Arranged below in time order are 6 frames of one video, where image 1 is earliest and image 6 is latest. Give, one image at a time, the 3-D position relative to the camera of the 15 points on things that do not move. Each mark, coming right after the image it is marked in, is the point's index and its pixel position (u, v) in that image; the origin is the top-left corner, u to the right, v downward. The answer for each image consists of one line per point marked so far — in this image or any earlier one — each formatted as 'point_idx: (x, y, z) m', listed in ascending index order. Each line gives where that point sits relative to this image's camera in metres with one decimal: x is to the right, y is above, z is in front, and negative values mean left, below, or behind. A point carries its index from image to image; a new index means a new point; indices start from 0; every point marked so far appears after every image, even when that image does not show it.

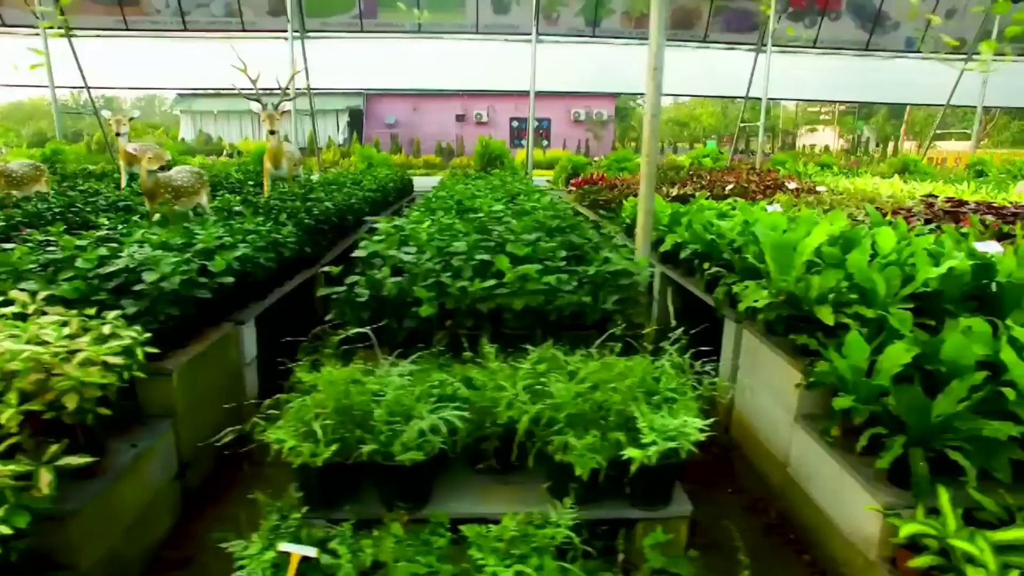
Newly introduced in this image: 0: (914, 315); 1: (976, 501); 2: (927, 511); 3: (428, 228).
0: (+1.1, -0.1, +2.6) m
1: (+1.0, -0.5, +2.0) m
2: (+0.9, -0.5, +2.0) m
3: (-0.3, +0.2, +3.4) m
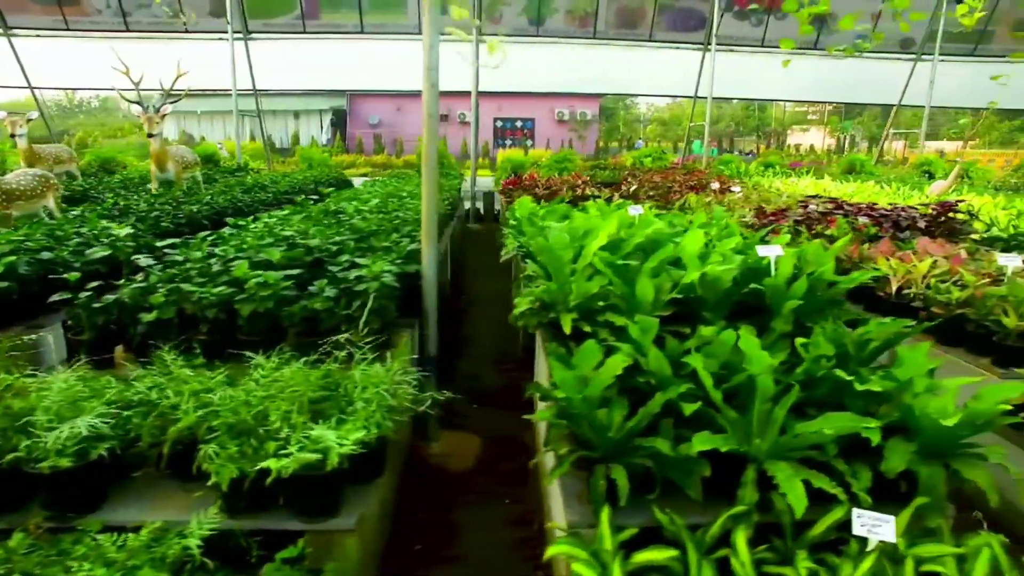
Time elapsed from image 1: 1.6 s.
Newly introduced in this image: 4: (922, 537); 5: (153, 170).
0: (+0.4, -0.1, +2.6) m
1: (+0.3, -0.5, +2.0) m
2: (+0.2, -0.5, +1.9) m
3: (-1.0, +0.2, +3.3) m
4: (+0.8, -0.5, +1.9) m
5: (-1.9, +0.6, +5.2) m
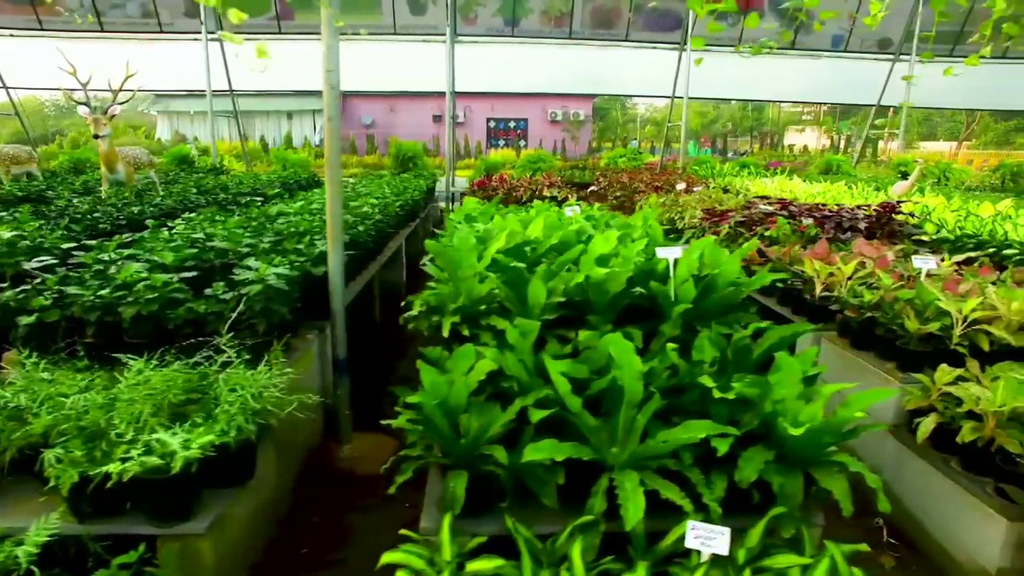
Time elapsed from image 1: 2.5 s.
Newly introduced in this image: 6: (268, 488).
0: (+0.1, -0.1, +2.5) m
1: (0.0, -0.5, +1.9) m
2: (-0.1, -0.5, +1.9) m
3: (-1.3, +0.2, +3.3) m
4: (+0.5, -0.5, +1.8) m
5: (-2.2, +0.6, +5.2) m
6: (-0.6, -0.5, +2.5) m
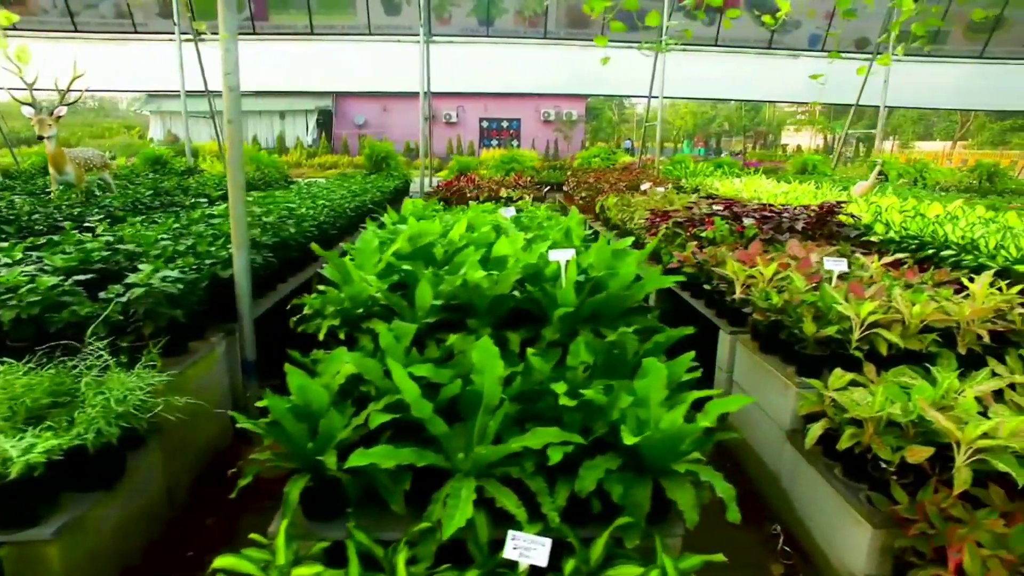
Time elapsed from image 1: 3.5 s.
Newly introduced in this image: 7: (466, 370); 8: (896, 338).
0: (-0.2, -0.1, +2.5) m
1: (-0.3, -0.5, +1.9) m
2: (-0.4, -0.5, +1.9) m
3: (-1.6, +0.2, +3.3) m
4: (+0.2, -0.5, +1.8) m
5: (-2.5, +0.6, +5.2) m
6: (-0.9, -0.5, +2.5) m
7: (-0.1, -0.2, +2.2) m
8: (+1.0, -0.1, +2.5) m
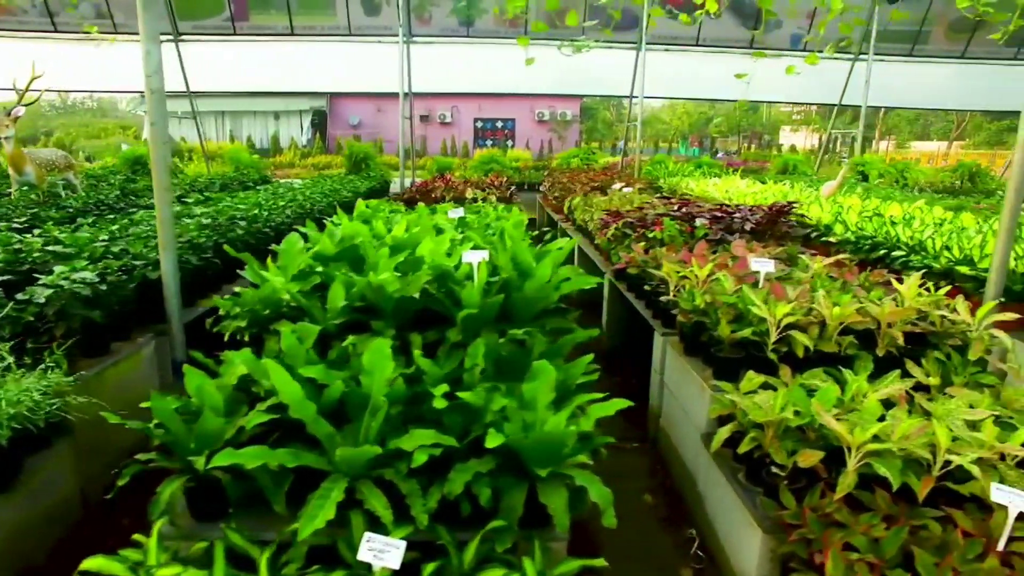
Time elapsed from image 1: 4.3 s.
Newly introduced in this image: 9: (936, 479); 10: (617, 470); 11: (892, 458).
0: (-0.4, -0.1, +2.5) m
1: (-0.6, -0.5, +1.9) m
2: (-0.7, -0.5, +1.9) m
3: (-1.8, +0.2, +3.3) m
4: (0.0, -0.5, +1.8) m
5: (-2.7, +0.6, +5.2) m
6: (-1.2, -0.5, +2.5) m
7: (-0.3, -0.2, +2.2) m
8: (+0.8, -0.1, +2.5) m
9: (+0.9, -0.4, +1.9) m
10: (+0.3, -0.6, +3.2) m
11: (+0.8, -0.4, +2.0) m
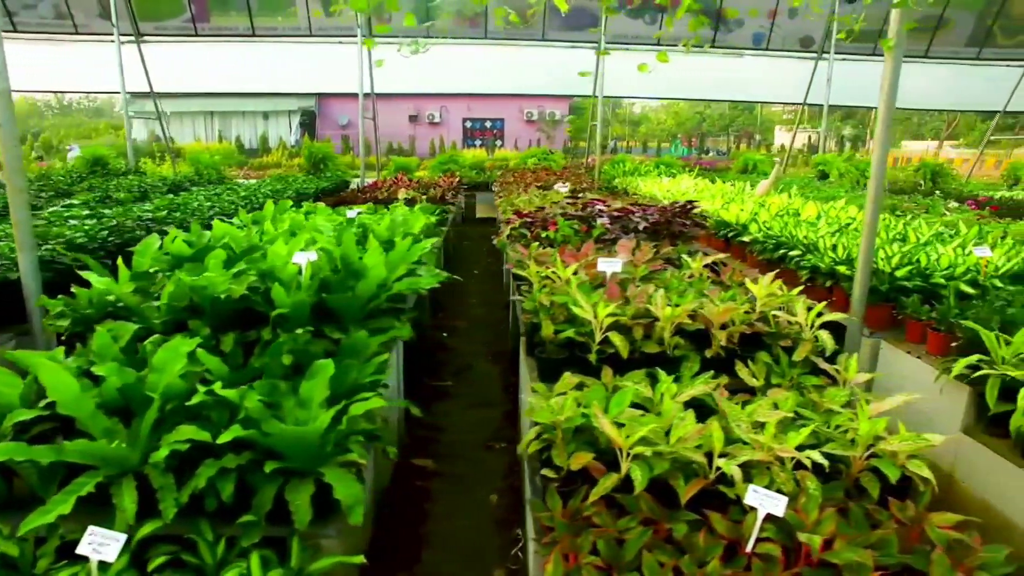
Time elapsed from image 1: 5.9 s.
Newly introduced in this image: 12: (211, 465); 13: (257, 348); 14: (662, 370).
0: (-0.9, -0.1, +2.5) m
1: (-1.0, -0.5, +1.9) m
2: (-1.2, -0.5, +1.9) m
3: (-2.3, +0.2, +3.4) m
4: (-0.5, -0.5, +1.8) m
5: (-3.1, +0.6, +5.2) m
6: (-1.7, -0.5, +2.5) m
7: (-0.8, -0.2, +2.2) m
8: (+0.3, -0.1, +2.5) m
9: (+0.4, -0.4, +1.9) m
10: (-0.1, -0.6, +3.2) m
11: (+0.3, -0.4, +2.0) m
12: (-0.6, -0.3, +1.9) m
13: (-0.6, -0.1, +2.4) m
14: (+0.4, -0.2, +2.5) m
